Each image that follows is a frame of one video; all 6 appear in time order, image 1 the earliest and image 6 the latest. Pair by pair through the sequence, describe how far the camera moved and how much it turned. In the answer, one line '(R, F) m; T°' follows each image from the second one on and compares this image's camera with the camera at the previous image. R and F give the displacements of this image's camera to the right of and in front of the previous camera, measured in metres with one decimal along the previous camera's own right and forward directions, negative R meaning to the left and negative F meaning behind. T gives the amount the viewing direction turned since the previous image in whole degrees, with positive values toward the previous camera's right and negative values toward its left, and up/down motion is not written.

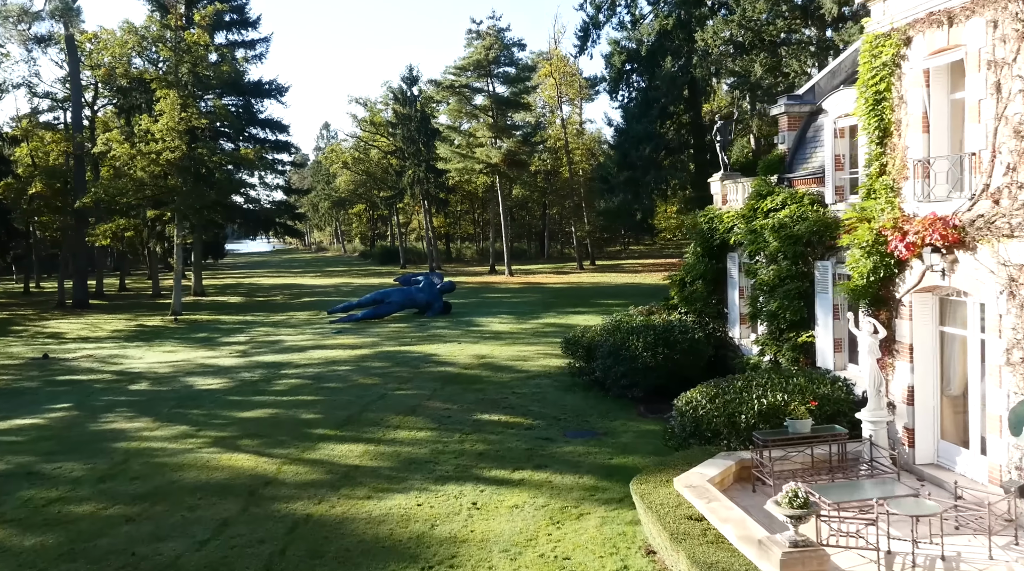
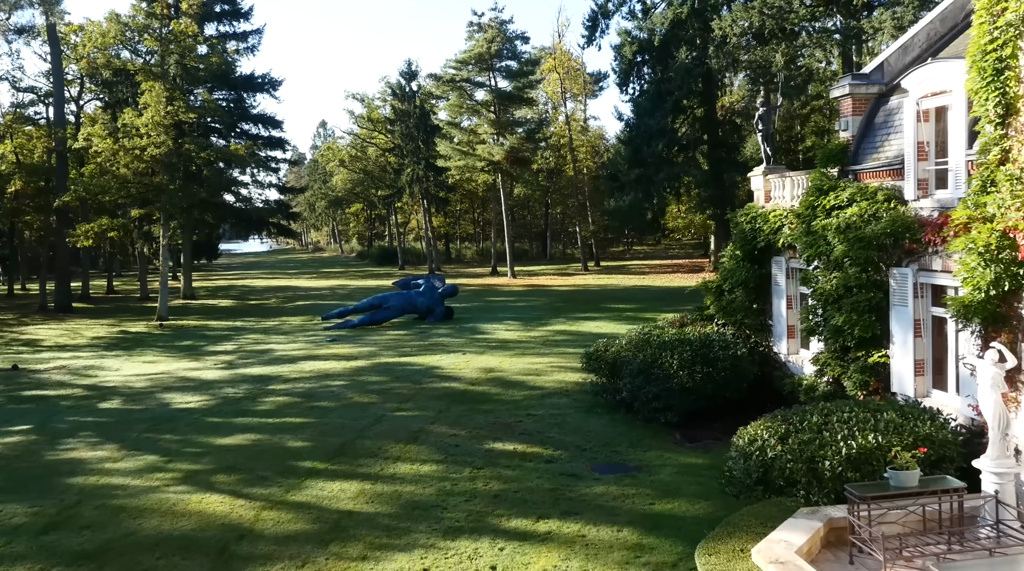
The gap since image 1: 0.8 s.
(-0.2, +1.4) m; 0°
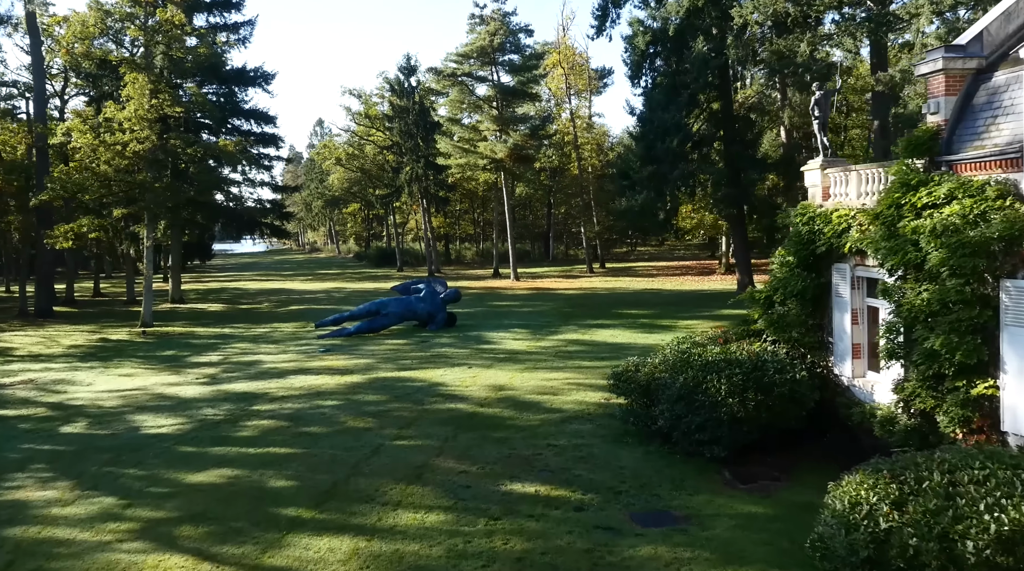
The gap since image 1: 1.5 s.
(-0.2, +1.4) m; 0°
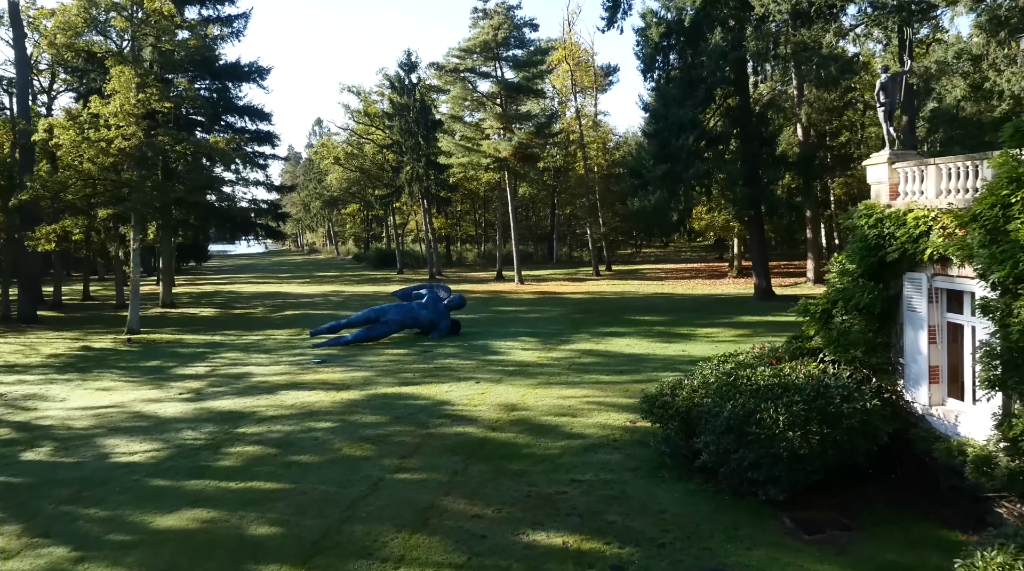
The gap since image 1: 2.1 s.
(-0.2, +1.2) m; 0°
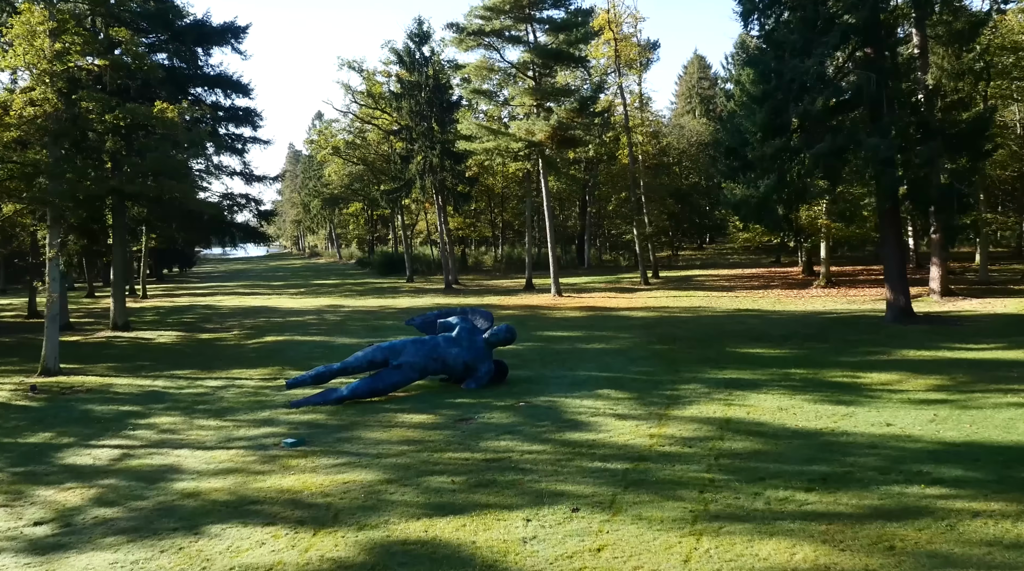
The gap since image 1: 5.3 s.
(-0.9, +6.0) m; 0°
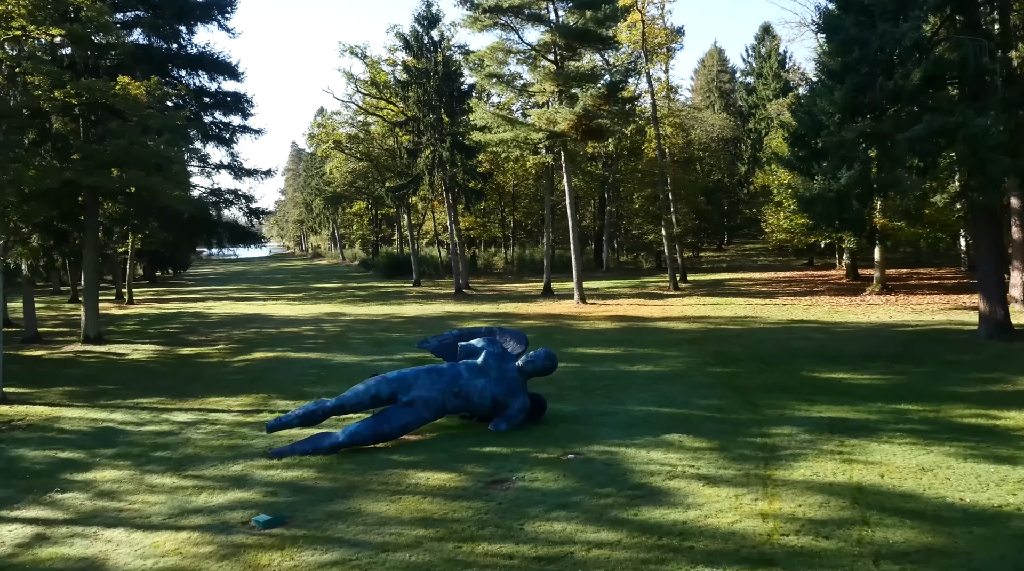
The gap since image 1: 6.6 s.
(-0.4, +2.6) m; 0°
